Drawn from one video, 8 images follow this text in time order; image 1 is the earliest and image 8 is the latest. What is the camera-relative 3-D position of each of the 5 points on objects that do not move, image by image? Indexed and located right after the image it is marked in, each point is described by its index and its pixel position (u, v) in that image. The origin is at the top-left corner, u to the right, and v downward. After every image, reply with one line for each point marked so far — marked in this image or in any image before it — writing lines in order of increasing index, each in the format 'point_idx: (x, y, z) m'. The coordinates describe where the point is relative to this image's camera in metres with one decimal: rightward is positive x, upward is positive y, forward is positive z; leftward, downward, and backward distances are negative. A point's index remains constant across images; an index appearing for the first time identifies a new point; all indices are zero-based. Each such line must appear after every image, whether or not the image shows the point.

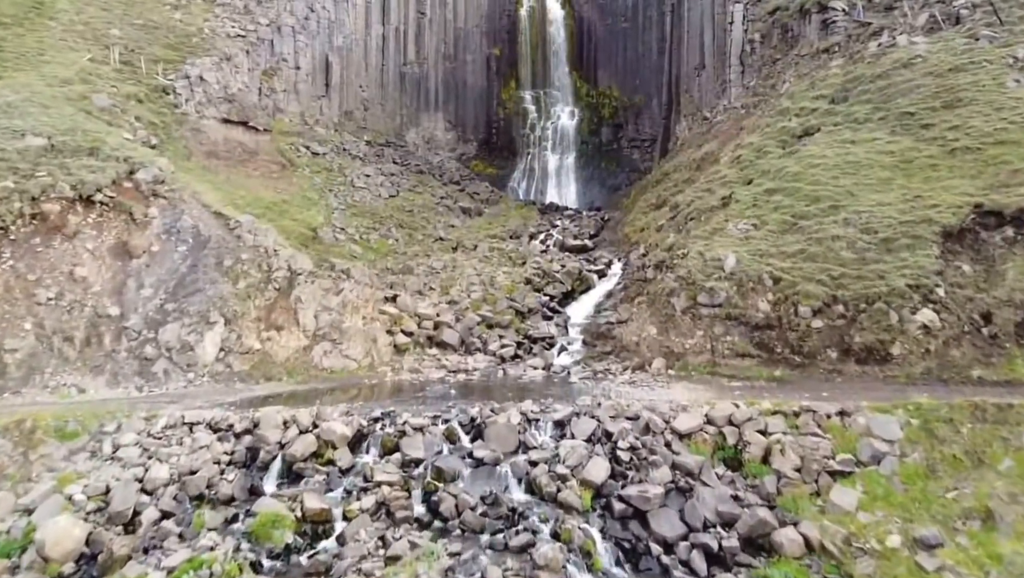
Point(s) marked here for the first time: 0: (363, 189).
0: (-4.8, +3.2, +18.7) m
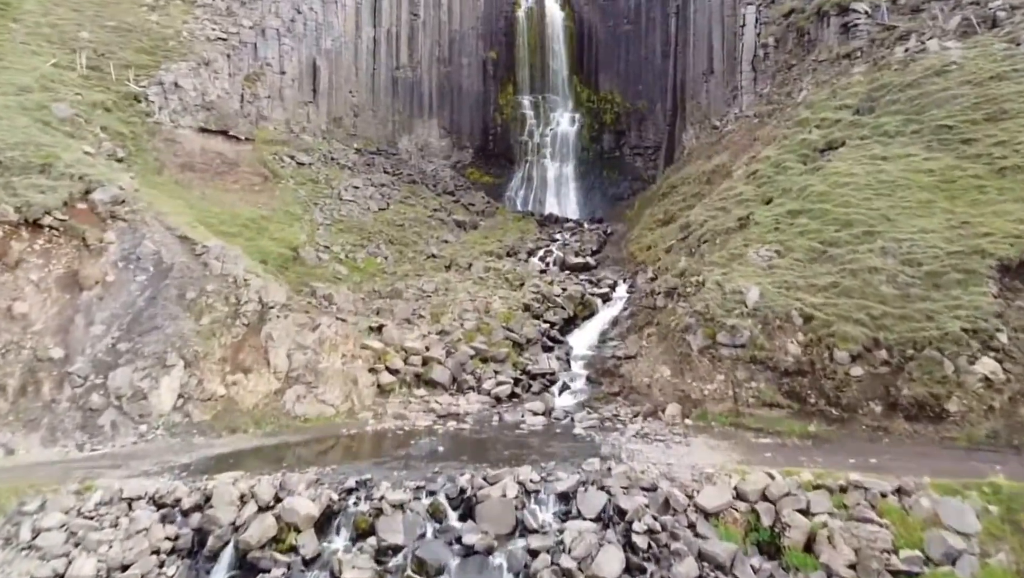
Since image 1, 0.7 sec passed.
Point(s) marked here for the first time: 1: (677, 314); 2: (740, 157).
0: (-4.9, +2.6, +17.6) m
1: (+2.9, -0.4, +9.9) m
2: (+5.7, +3.2, +14.5) m
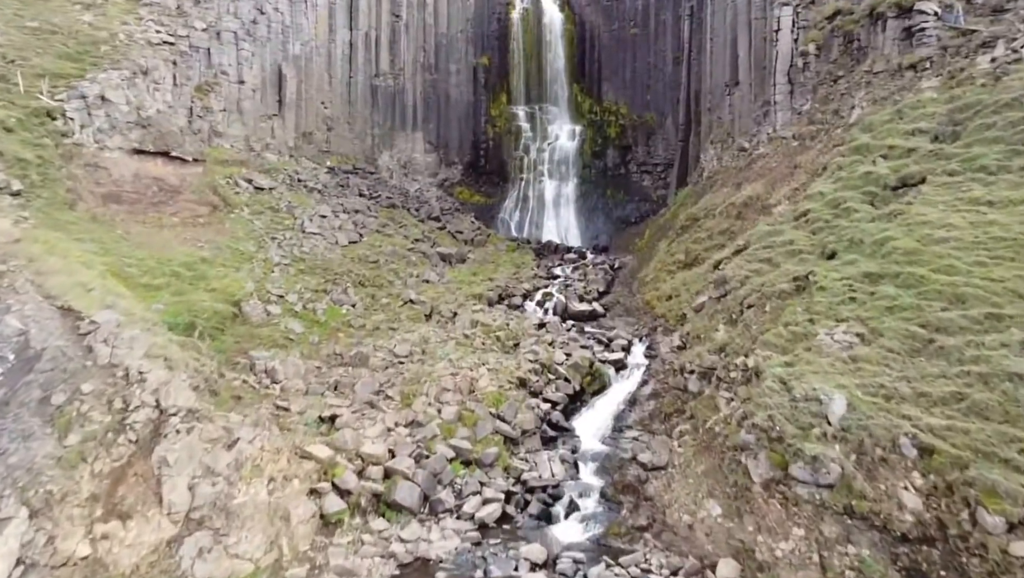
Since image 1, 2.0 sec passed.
0: (-5.1, +1.4, +15.1) m
1: (+2.7, -1.6, +7.4) m
2: (+5.5, +2.0, +12.0) m
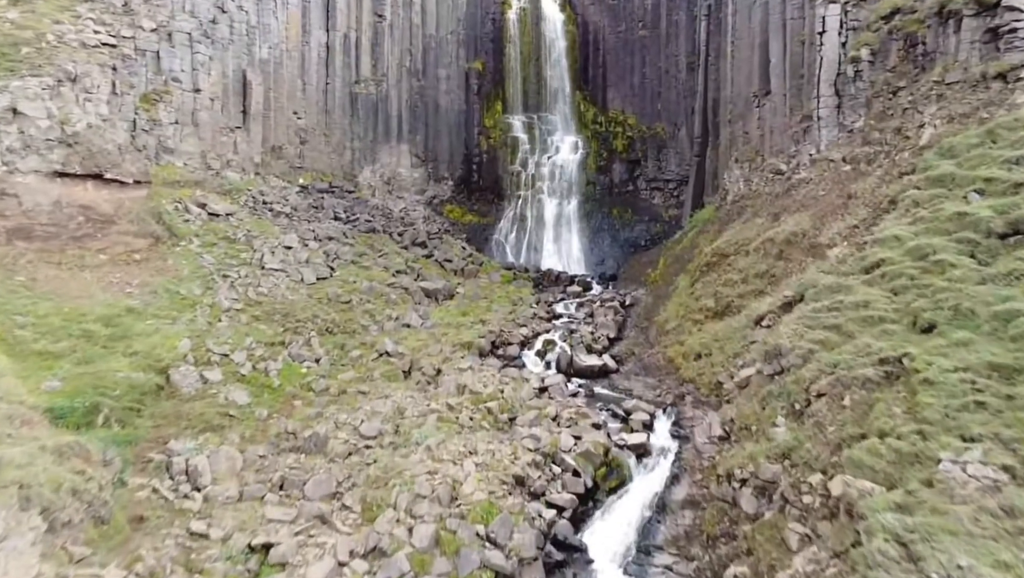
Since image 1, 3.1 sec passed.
0: (-5.2, +0.4, +12.9) m
1: (+2.7, -2.6, +5.3) m
2: (+5.4, +1.1, +9.9) m
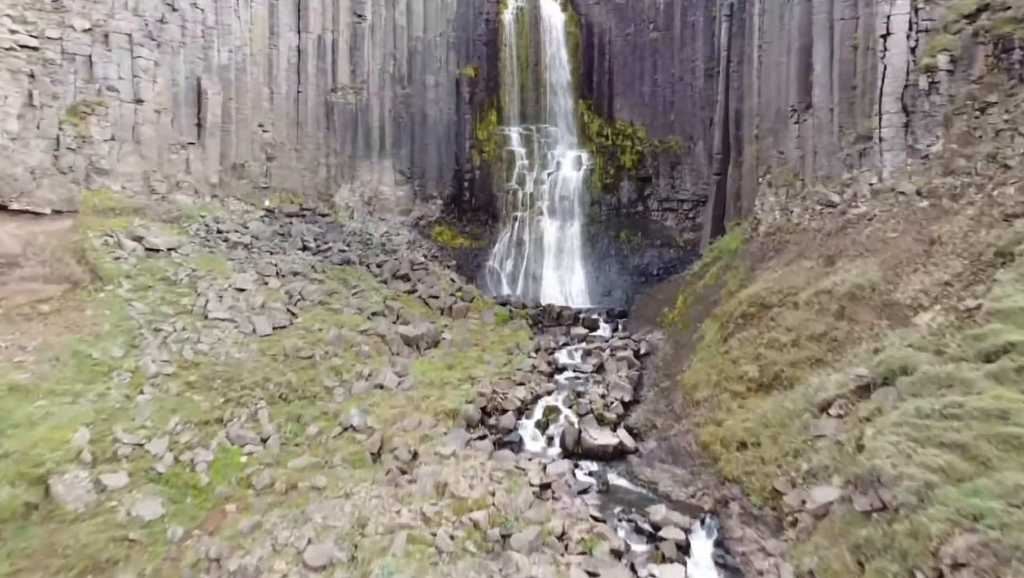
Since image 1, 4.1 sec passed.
0: (-5.3, -0.6, +10.7) m
1: (+2.6, -3.5, +3.1) m
2: (+5.4, +0.1, +7.8) m
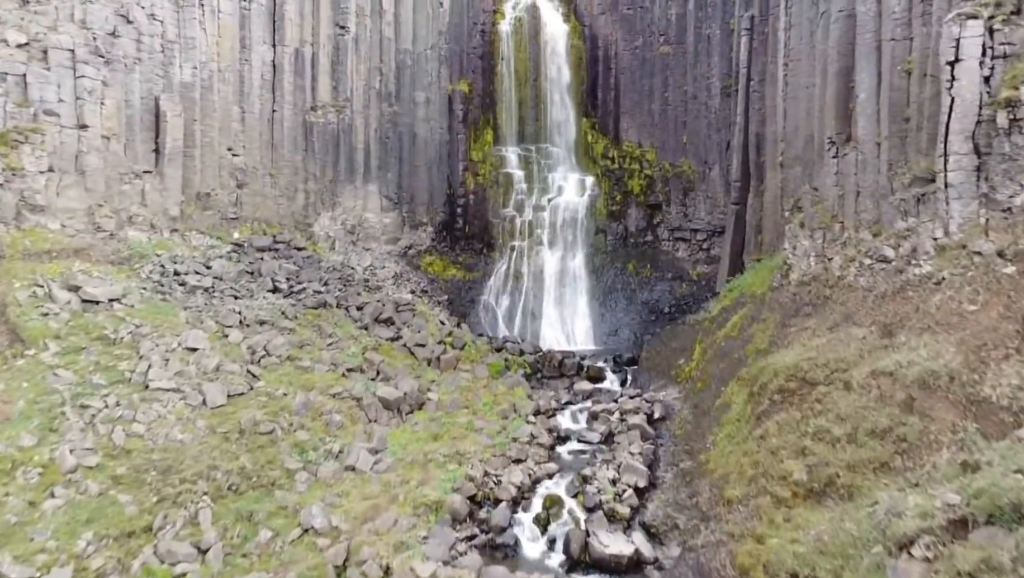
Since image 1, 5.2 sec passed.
0: (-5.4, -1.6, +9.1) m
1: (+2.6, -4.5, +1.5) m
2: (+5.3, -0.9, +6.2) m
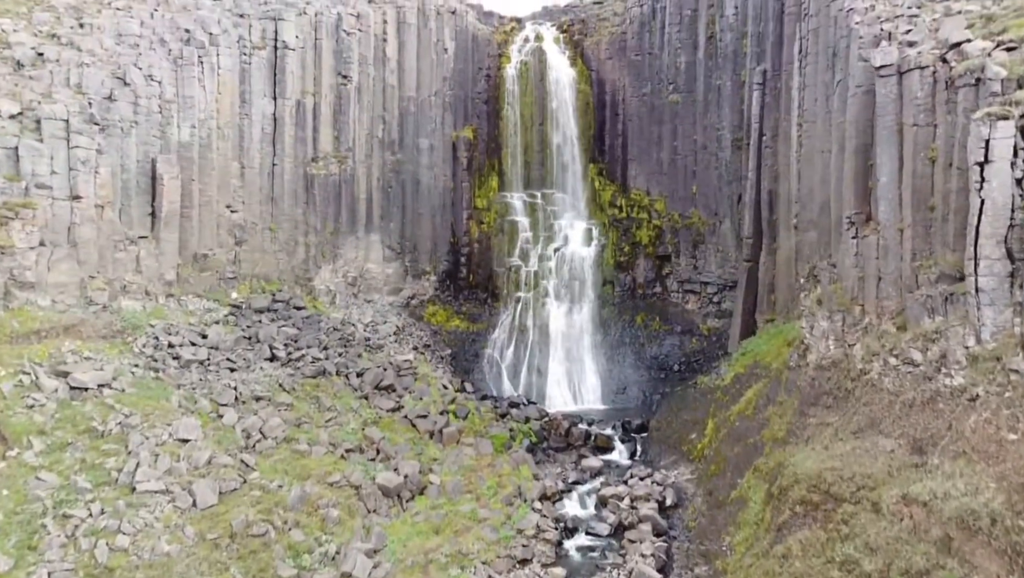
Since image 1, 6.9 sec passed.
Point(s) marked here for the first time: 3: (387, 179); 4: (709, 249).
0: (-5.3, -3.0, +8.6) m
1: (+2.6, -5.8, +1.0) m
2: (+5.3, -2.3, +5.7) m
3: (-3.6, +3.1, +16.7) m
4: (+5.5, +1.1, +16.2) m
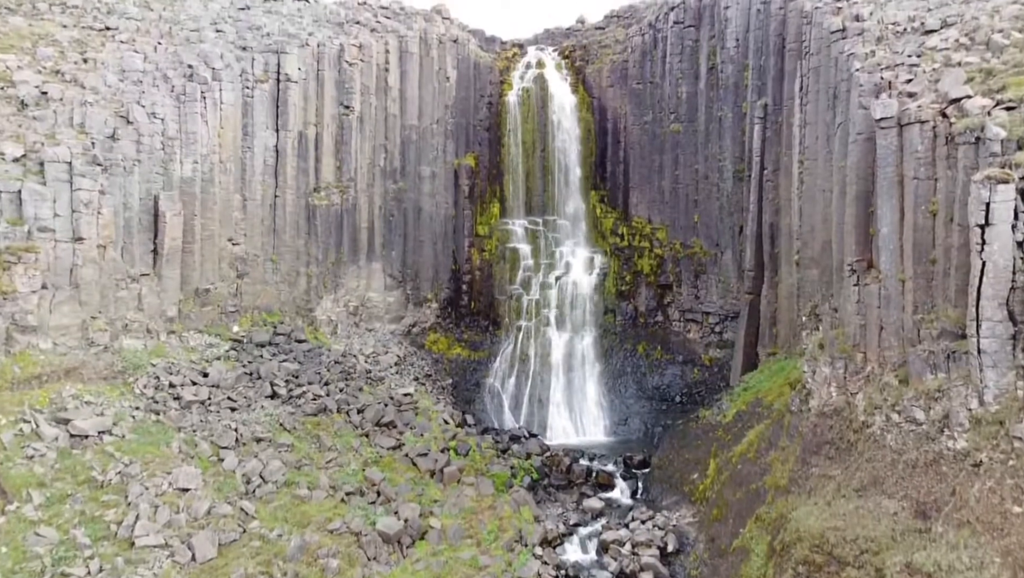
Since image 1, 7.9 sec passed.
0: (-5.3, -3.8, +8.6) m
1: (+2.6, -6.6, +0.9) m
2: (+5.3, -3.1, +5.7) m
3: (-3.6, +2.3, +16.7) m
4: (+5.5, +0.2, +16.2) m
